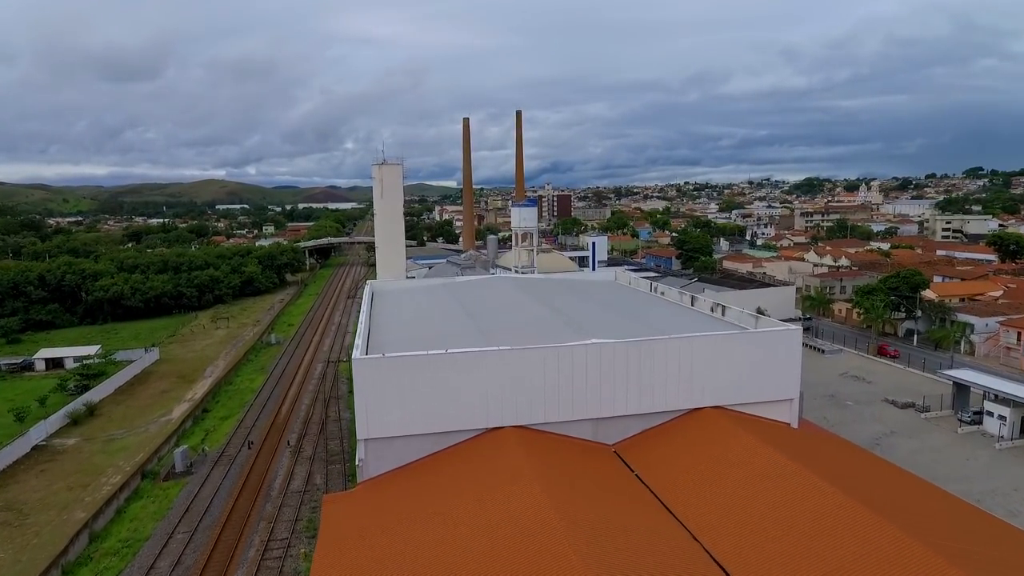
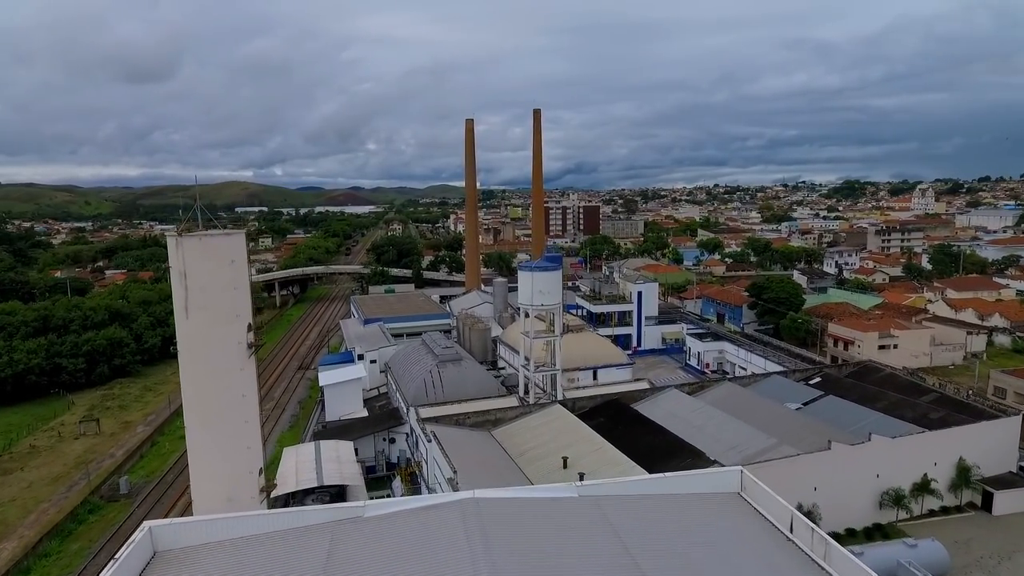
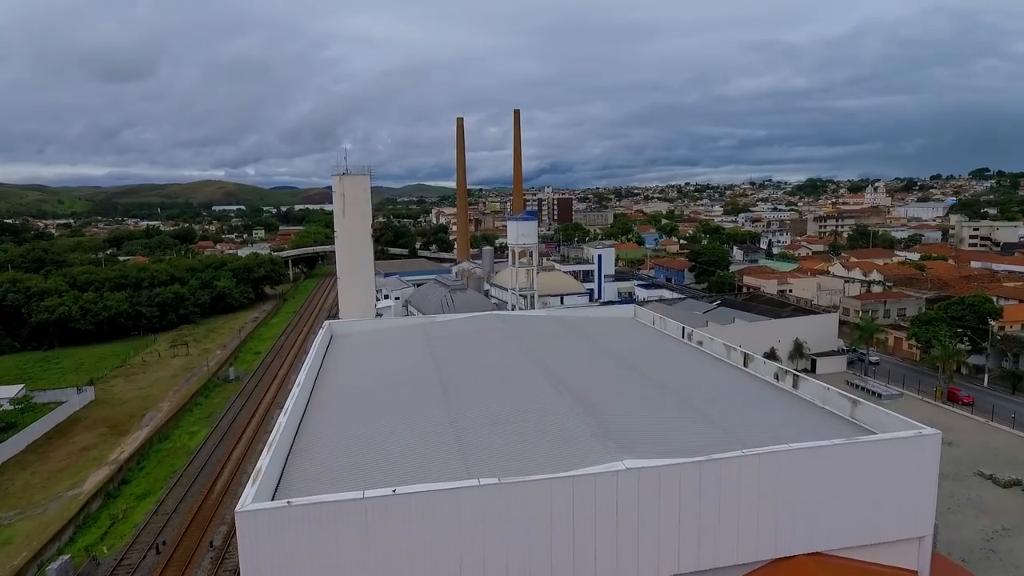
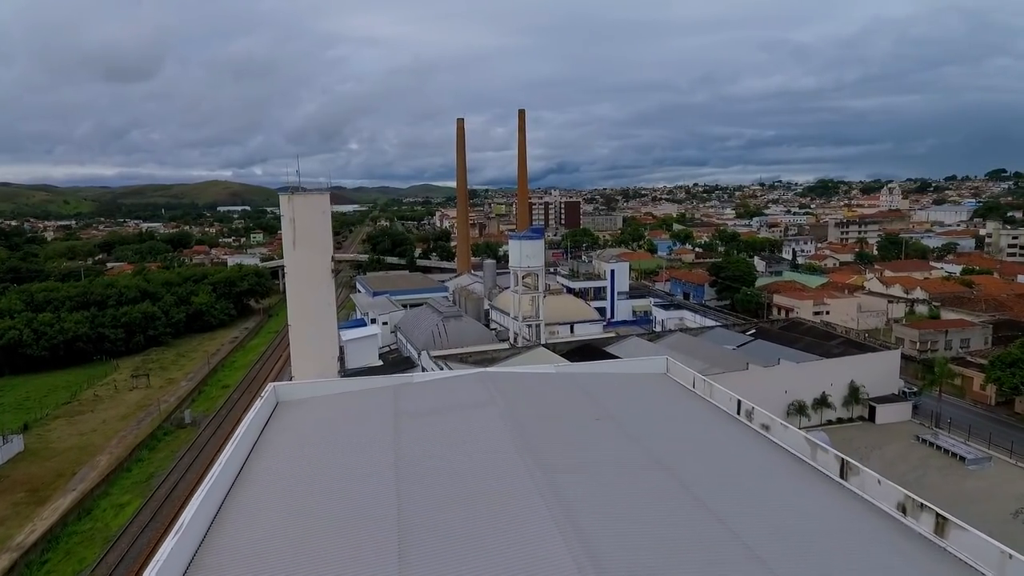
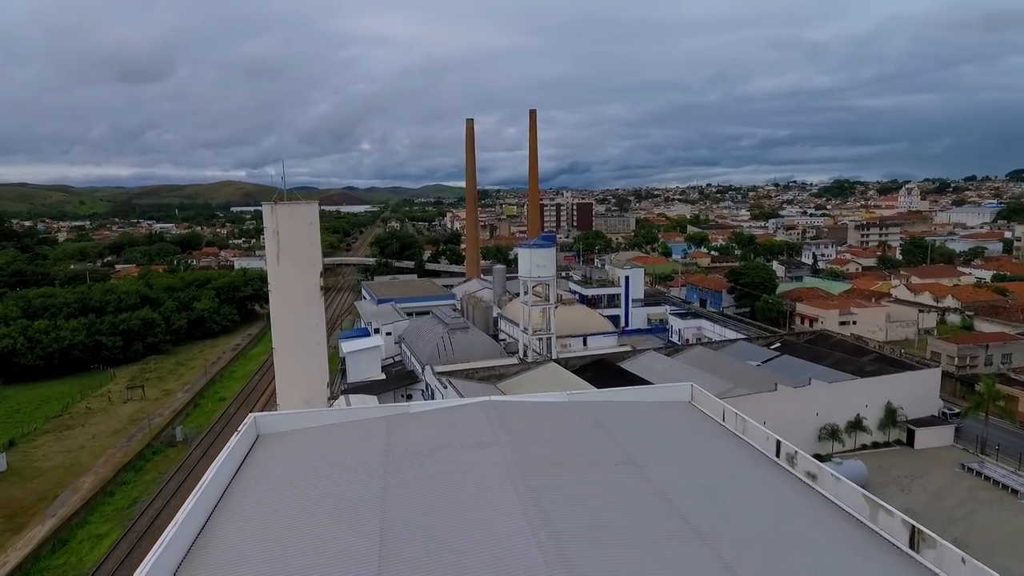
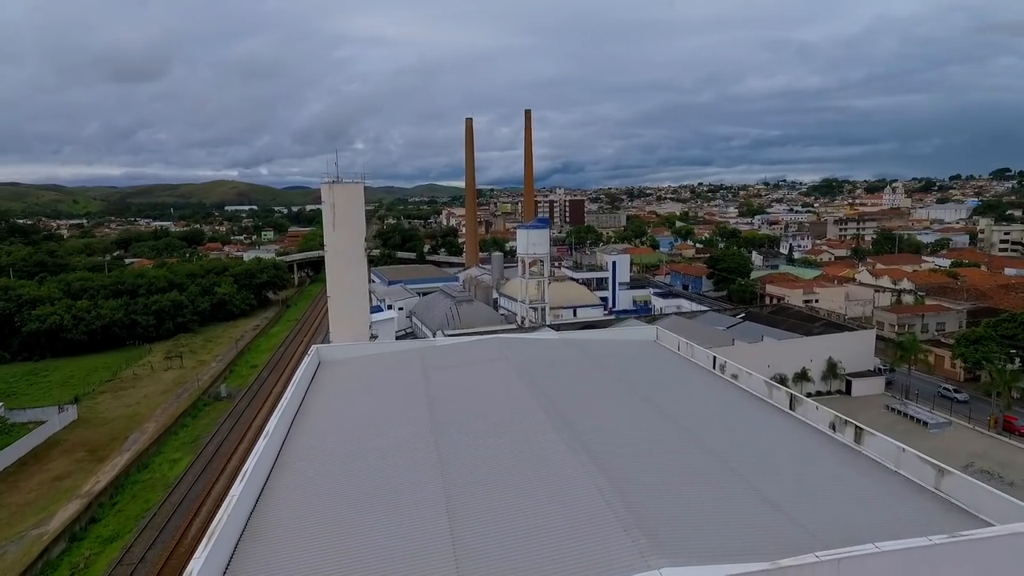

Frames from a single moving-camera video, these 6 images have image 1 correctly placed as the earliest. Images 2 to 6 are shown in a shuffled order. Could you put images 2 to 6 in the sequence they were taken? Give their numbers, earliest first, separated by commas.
3, 6, 4, 5, 2
